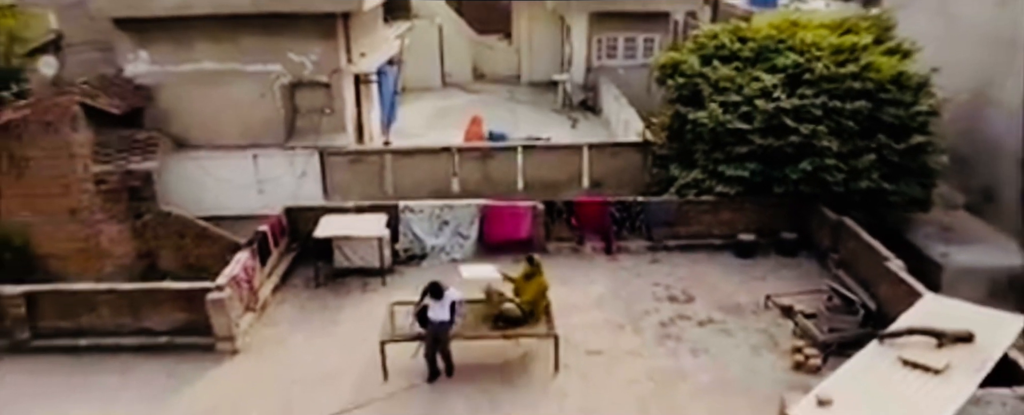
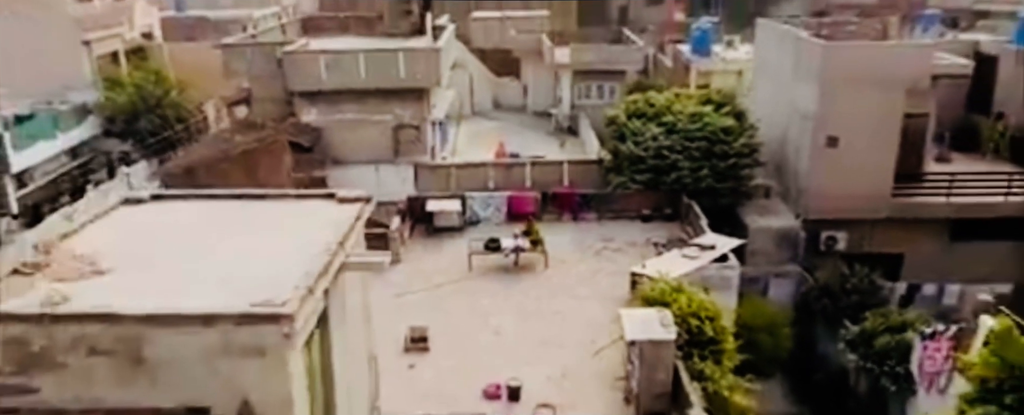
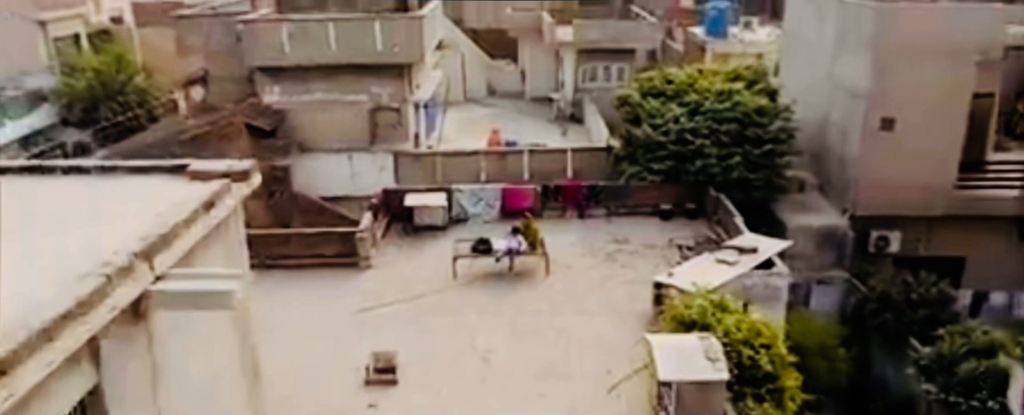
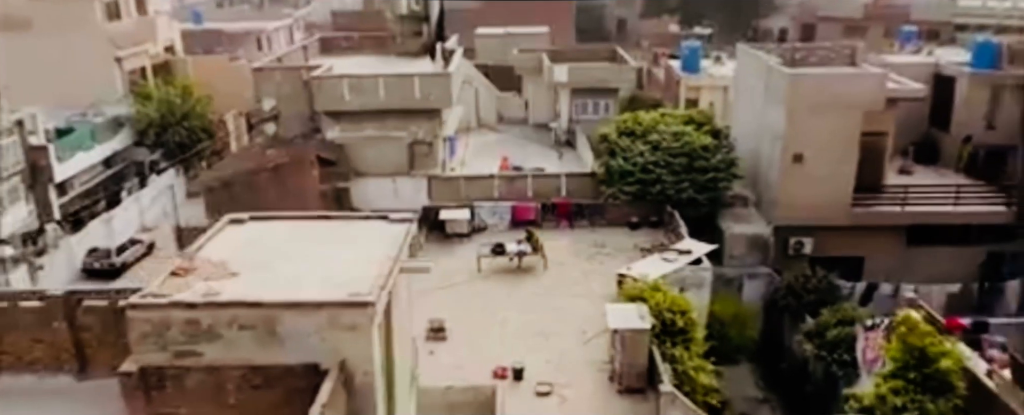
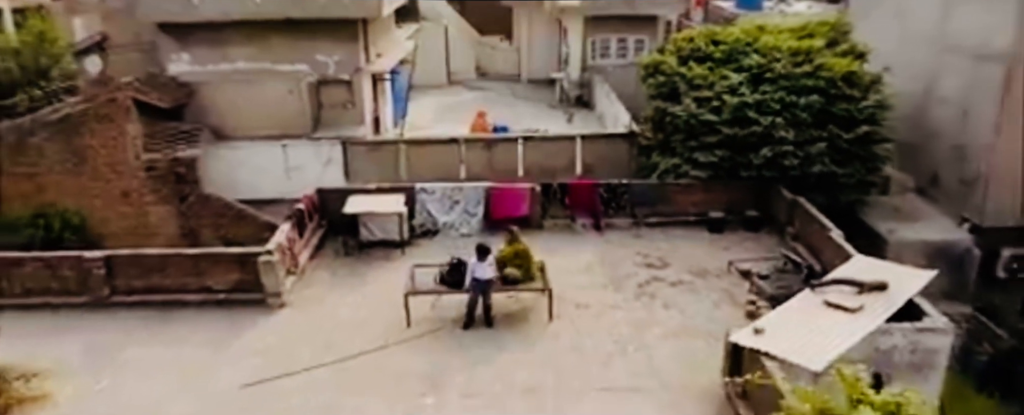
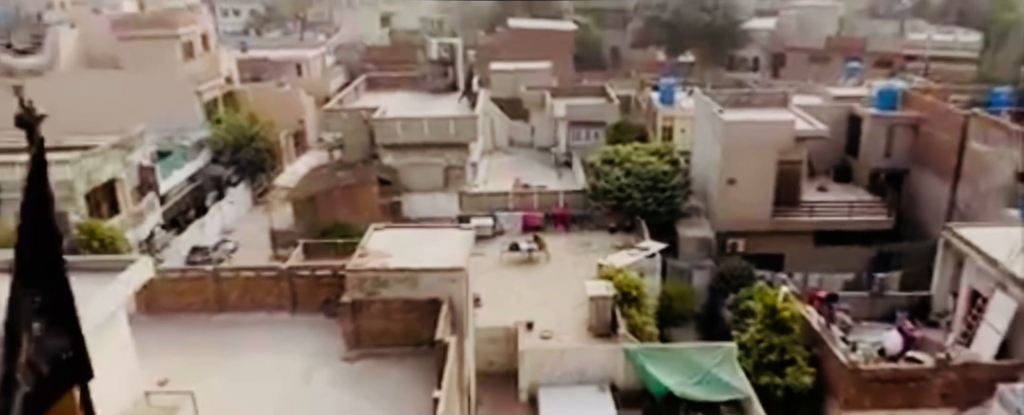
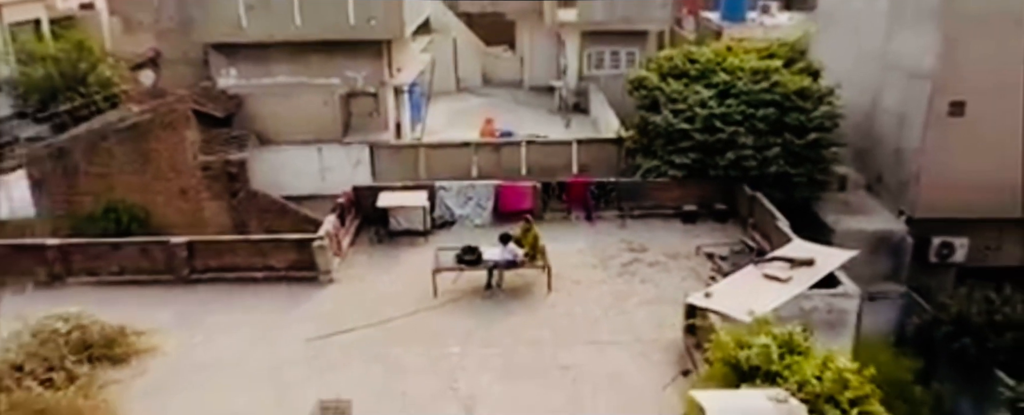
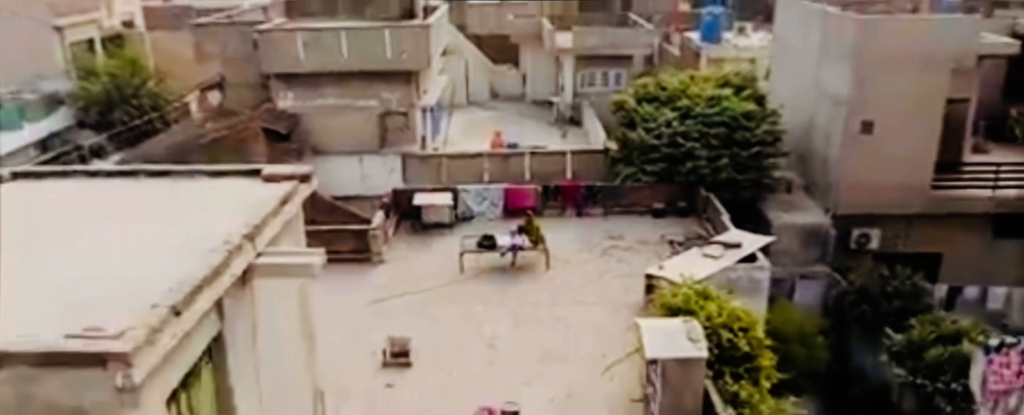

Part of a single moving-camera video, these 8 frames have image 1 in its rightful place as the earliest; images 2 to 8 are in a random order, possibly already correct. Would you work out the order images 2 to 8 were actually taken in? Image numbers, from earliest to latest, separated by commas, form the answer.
5, 7, 3, 8, 2, 4, 6
